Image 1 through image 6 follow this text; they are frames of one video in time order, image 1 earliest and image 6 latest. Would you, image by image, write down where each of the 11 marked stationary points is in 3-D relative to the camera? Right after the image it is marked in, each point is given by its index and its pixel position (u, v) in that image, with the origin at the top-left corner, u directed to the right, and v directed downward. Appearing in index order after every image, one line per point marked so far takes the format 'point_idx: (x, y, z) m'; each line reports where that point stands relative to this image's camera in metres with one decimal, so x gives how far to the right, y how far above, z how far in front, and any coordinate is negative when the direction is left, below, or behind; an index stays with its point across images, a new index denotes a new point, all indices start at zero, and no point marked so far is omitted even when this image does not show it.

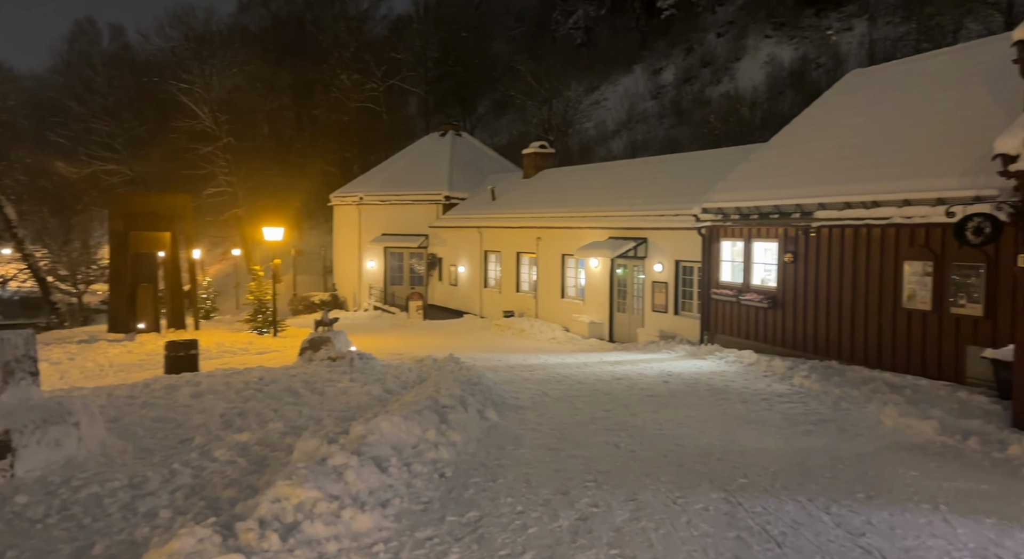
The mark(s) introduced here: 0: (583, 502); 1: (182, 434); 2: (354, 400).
0: (+0.5, -1.7, +5.4) m
1: (-3.4, -1.6, +7.2) m
2: (-2.1, -1.5, +9.1) m
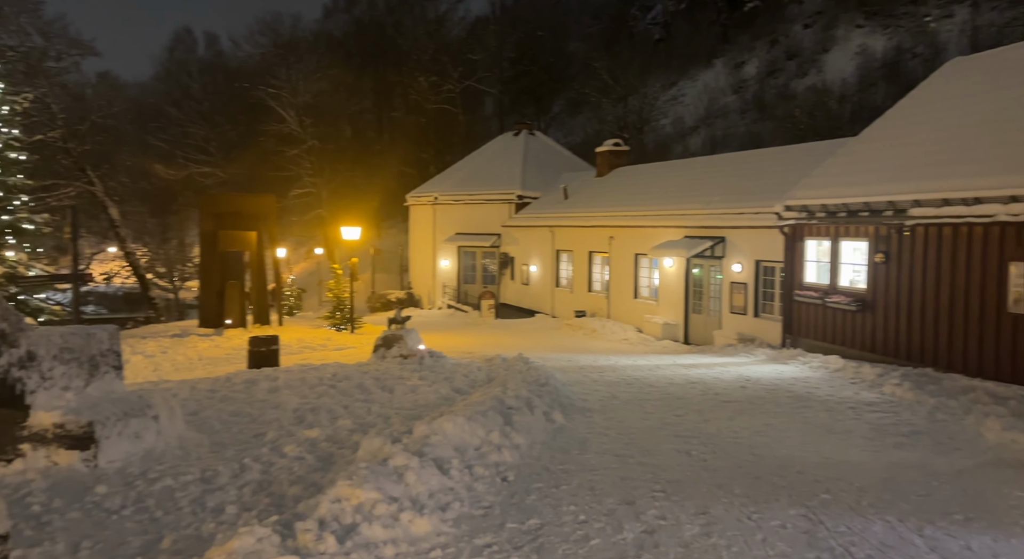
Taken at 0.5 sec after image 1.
0: (+1.0, -1.7, +5.2) m
1: (-2.7, -1.5, +7.4) m
2: (-1.2, -1.5, +9.1) m
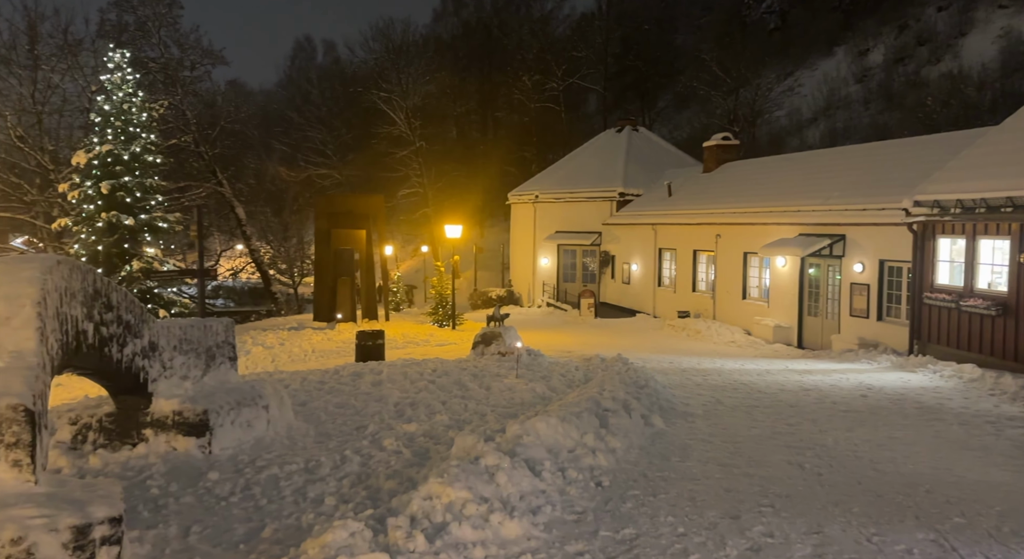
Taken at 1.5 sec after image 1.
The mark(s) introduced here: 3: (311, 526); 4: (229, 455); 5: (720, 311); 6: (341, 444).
0: (+1.7, -1.7, +4.8) m
1: (-1.7, -1.5, +7.6) m
2: (+0.1, -1.5, +9.1) m
3: (-1.3, -1.6, +4.5) m
4: (-2.4, -1.5, +6.1) m
5: (+5.6, -0.8, +19.0) m
6: (-1.6, -1.5, +6.5) m
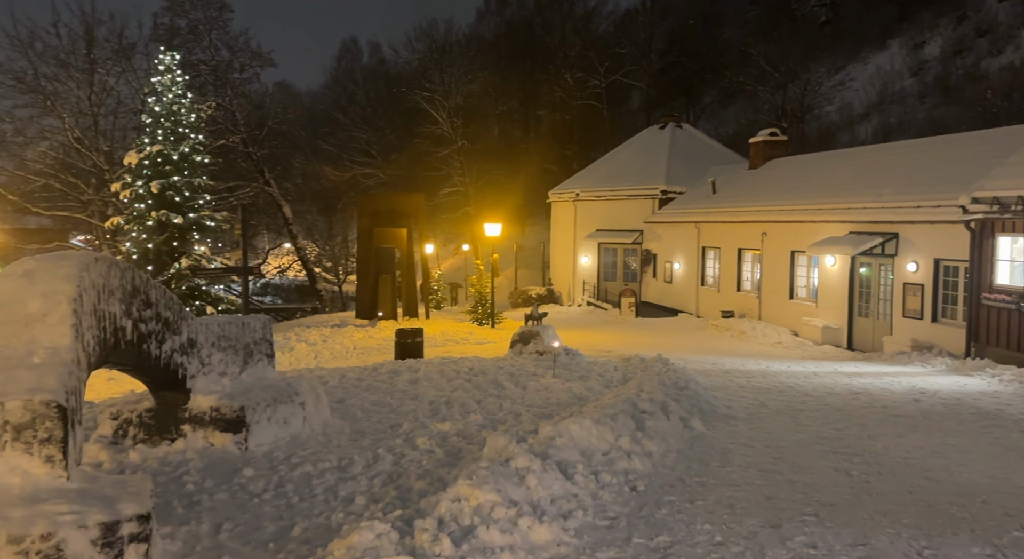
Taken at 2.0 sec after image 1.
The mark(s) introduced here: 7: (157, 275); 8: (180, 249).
0: (+1.9, -1.7, +4.6) m
1: (-1.3, -1.5, +7.6) m
2: (+0.5, -1.5, +8.9) m
3: (-1.1, -1.6, +4.5) m
4: (-2.1, -1.5, +6.2) m
5: (+6.6, -0.8, +18.6) m
6: (-1.3, -1.5, +6.5) m
7: (-9.3, +0.1, +18.5) m
8: (-8.8, +0.8, +18.8) m
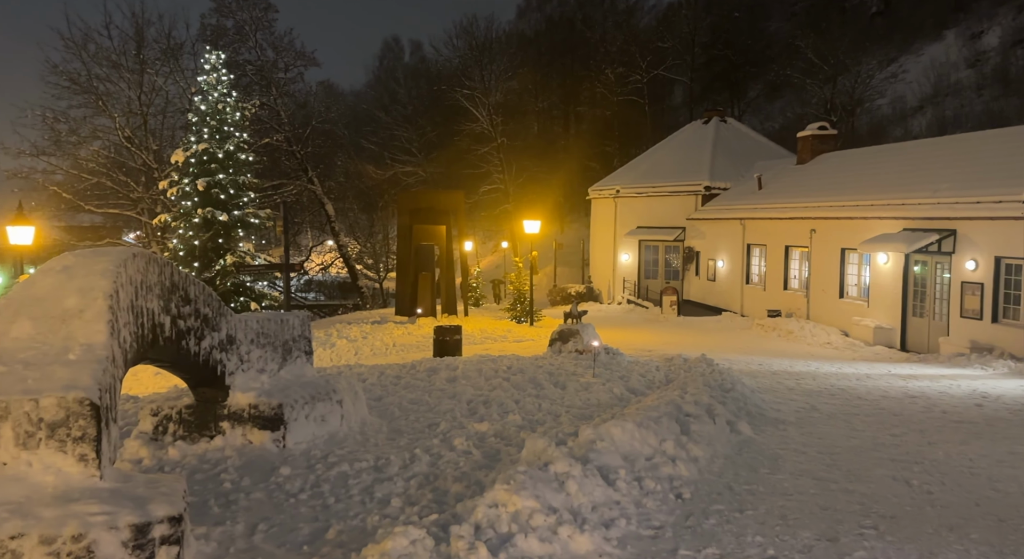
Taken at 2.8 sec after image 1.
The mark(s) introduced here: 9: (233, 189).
0: (+2.1, -1.7, +4.4) m
1: (-0.9, -1.5, +7.5) m
2: (+1.0, -1.4, +8.7) m
3: (-0.8, -1.5, +4.4) m
4: (-1.8, -1.5, +6.1) m
5: (+7.7, -0.8, +18.0) m
6: (-0.9, -1.5, +6.4) m
7: (-8.2, +0.2, +18.8) m
8: (-7.7, +0.9, +19.1) m
9: (-7.5, +2.4, +19.0) m
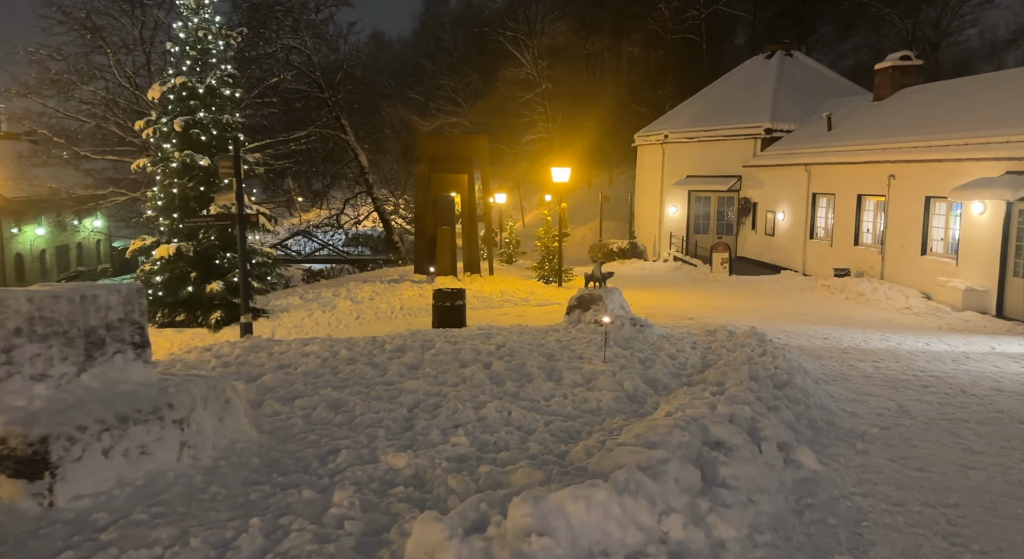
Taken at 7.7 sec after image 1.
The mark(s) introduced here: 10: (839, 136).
0: (+1.4, -1.6, +1.8) m
1: (-1.3, -1.2, +5.0) m
2: (+0.7, -1.1, +6.2) m
3: (-1.5, -1.4, +2.0) m
4: (-2.3, -1.2, +3.8) m
5: (+8.0, +0.2, +14.9) m
6: (-1.4, -1.2, +4.0) m
7: (-7.8, +1.3, +16.8) m
8: (-7.3, +2.0, +17.0) m
9: (-7.0, +3.5, +16.8) m
10: (+8.3, +3.7, +17.9) m
